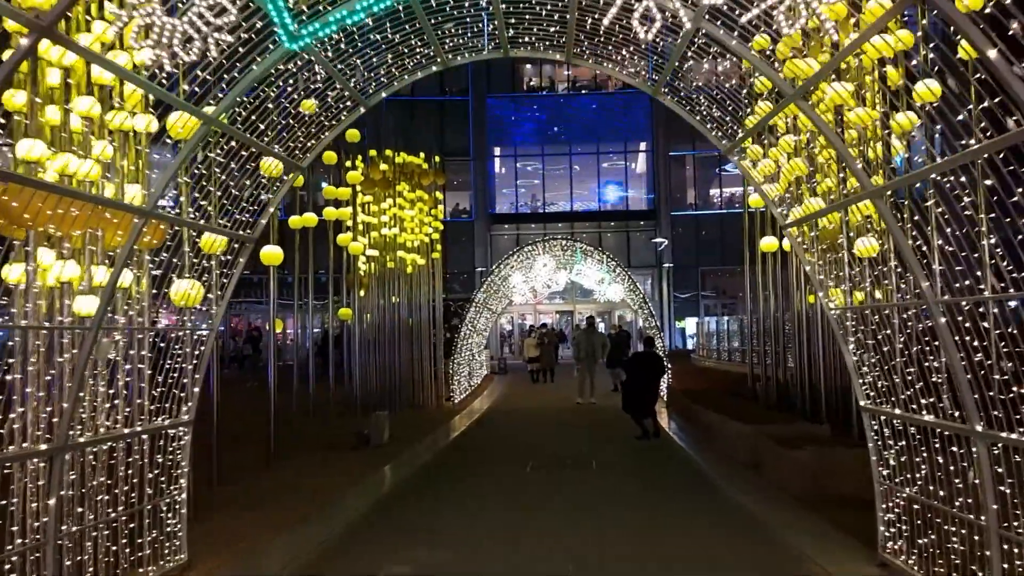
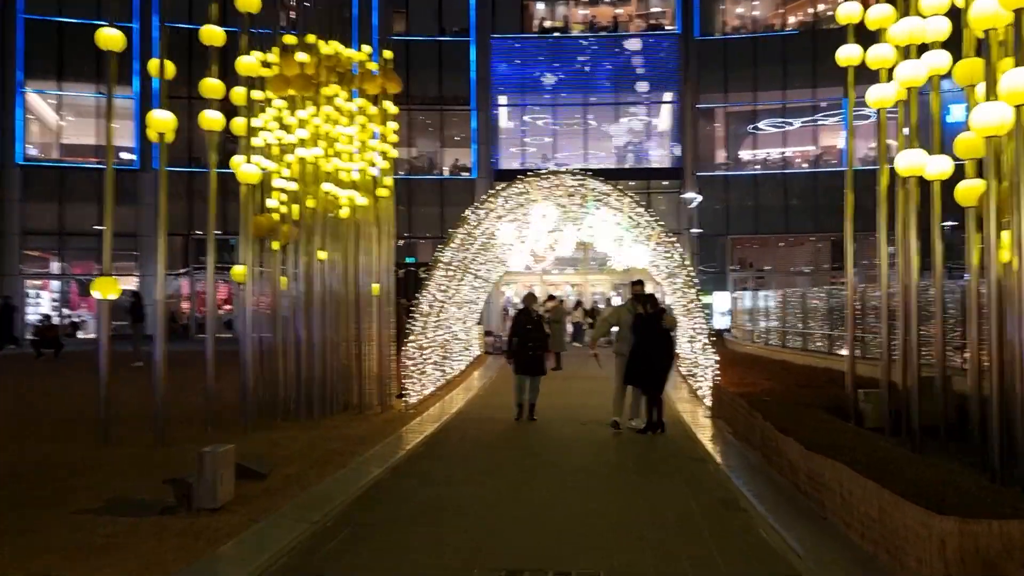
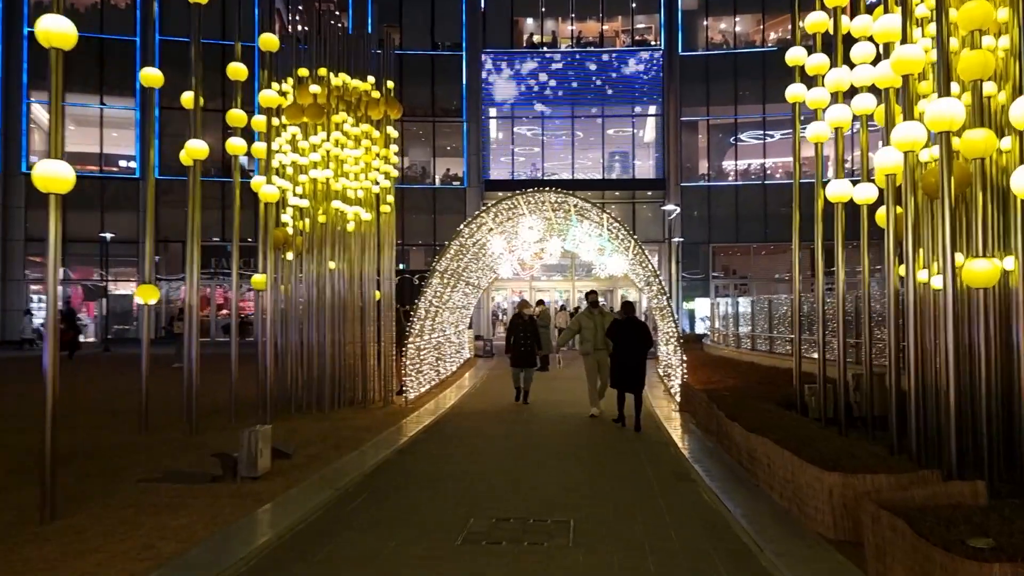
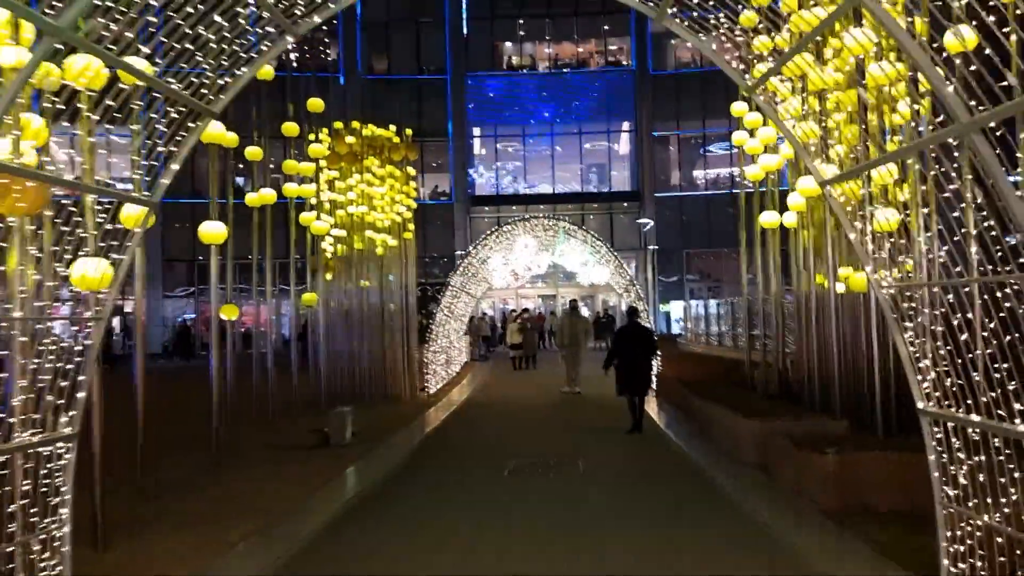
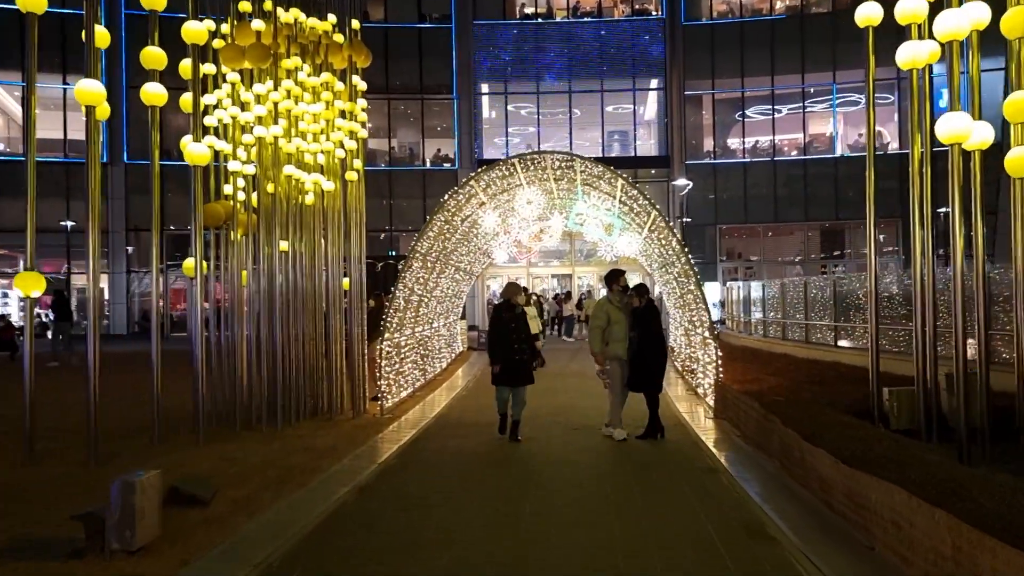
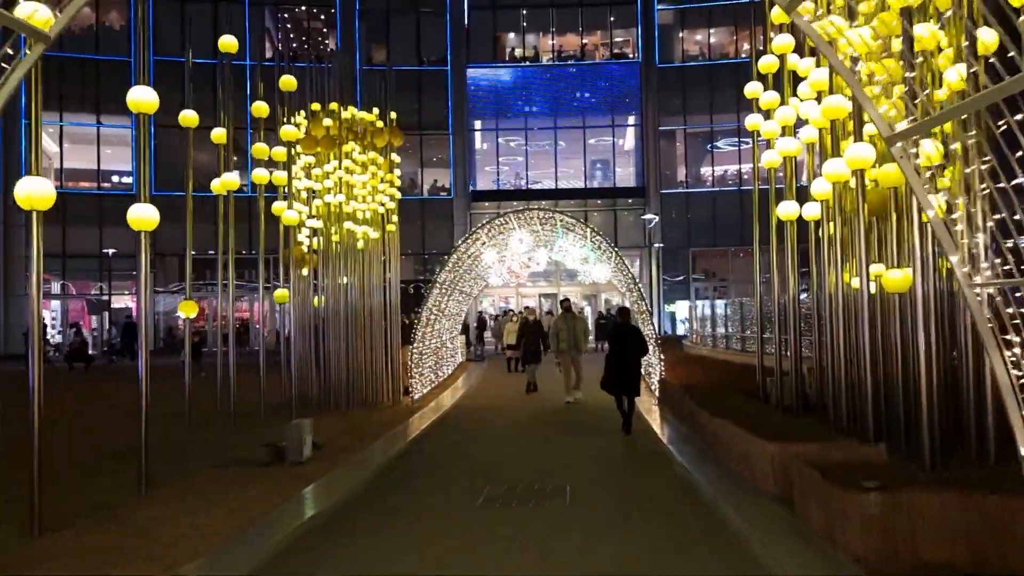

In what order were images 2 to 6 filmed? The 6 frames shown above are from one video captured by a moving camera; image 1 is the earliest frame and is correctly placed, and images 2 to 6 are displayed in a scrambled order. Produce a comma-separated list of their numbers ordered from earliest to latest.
4, 6, 3, 2, 5
